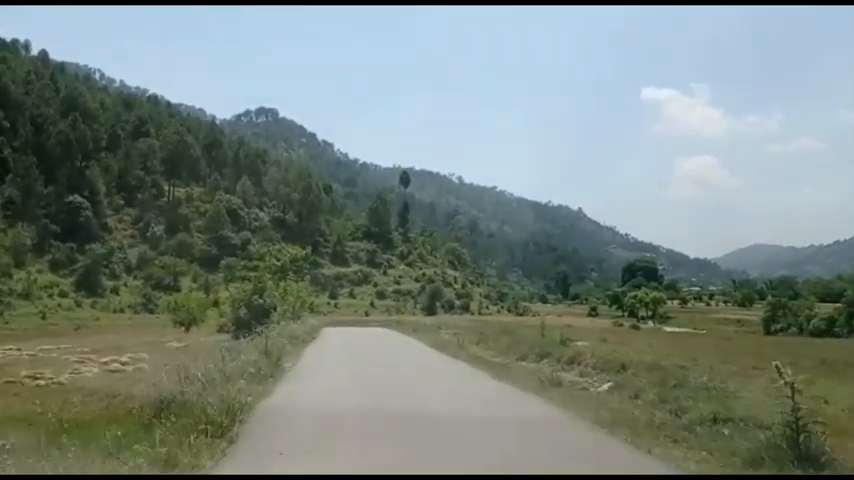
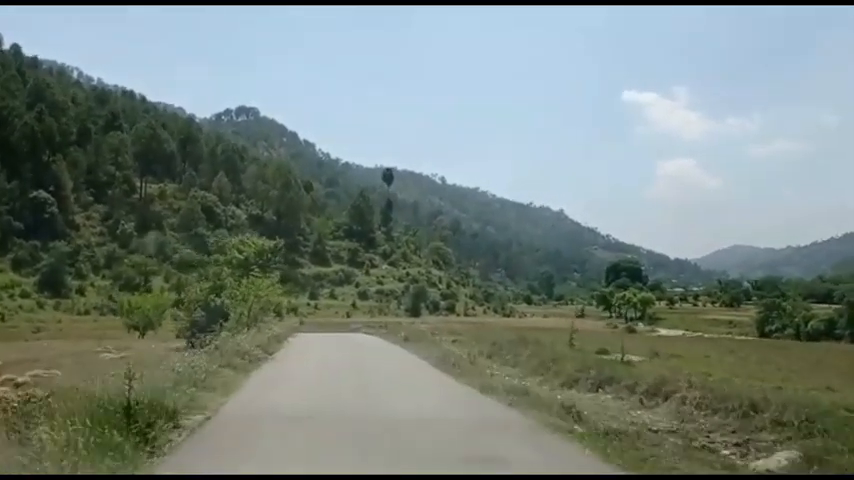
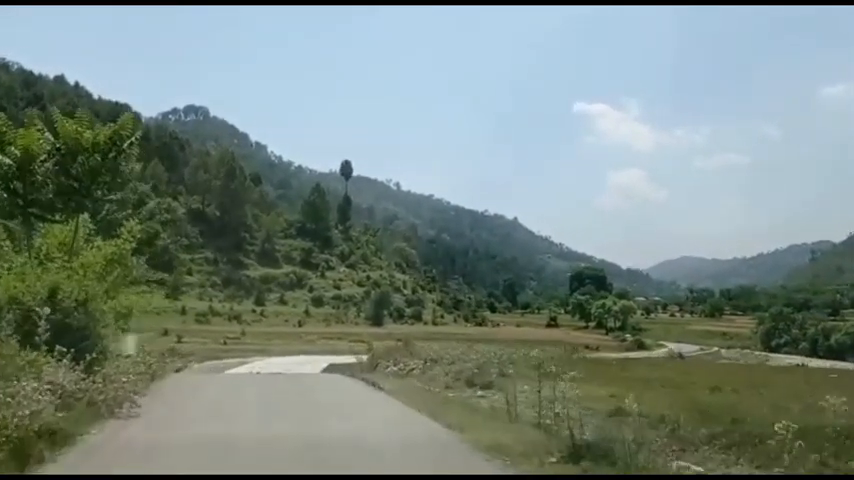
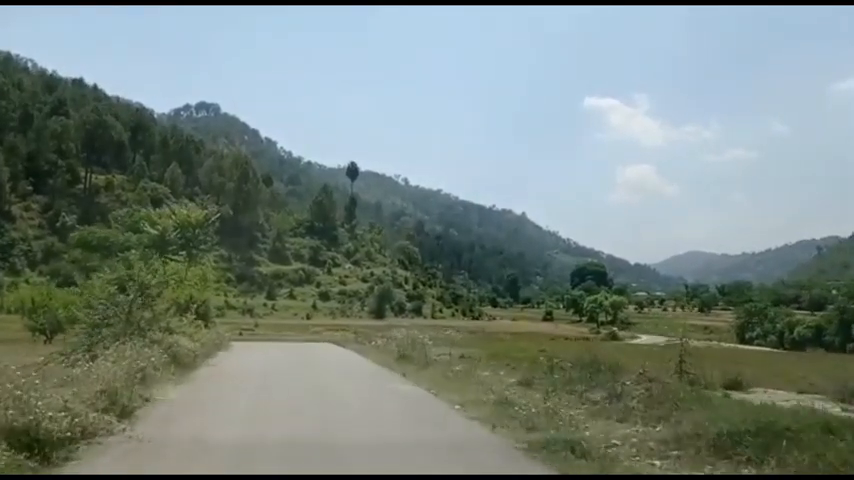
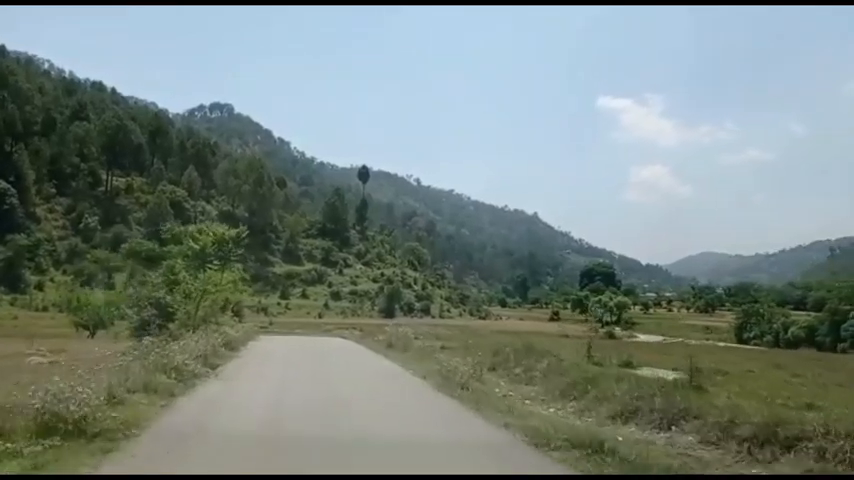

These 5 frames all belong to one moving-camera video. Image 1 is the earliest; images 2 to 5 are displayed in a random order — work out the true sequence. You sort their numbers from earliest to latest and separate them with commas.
2, 5, 4, 3
